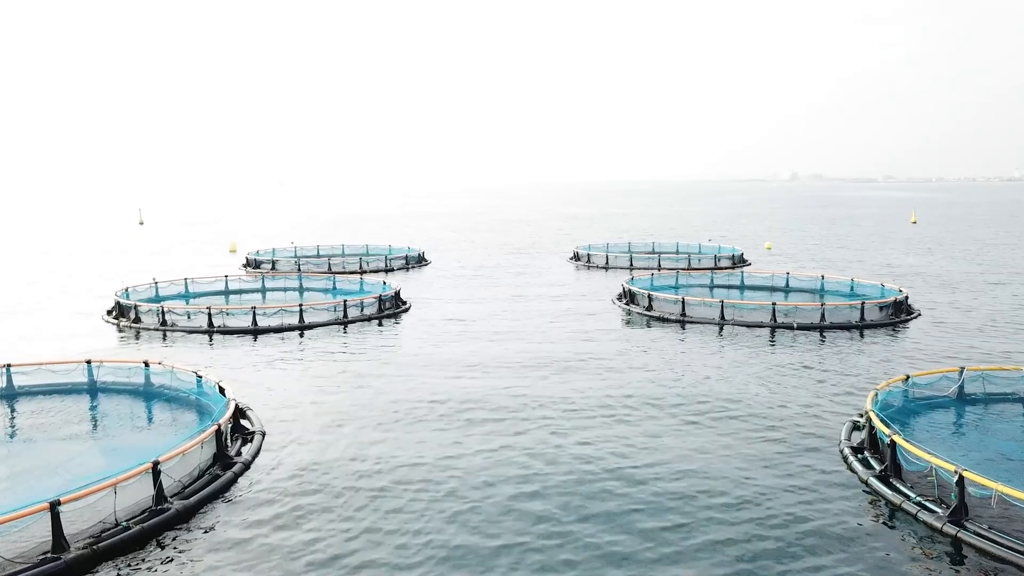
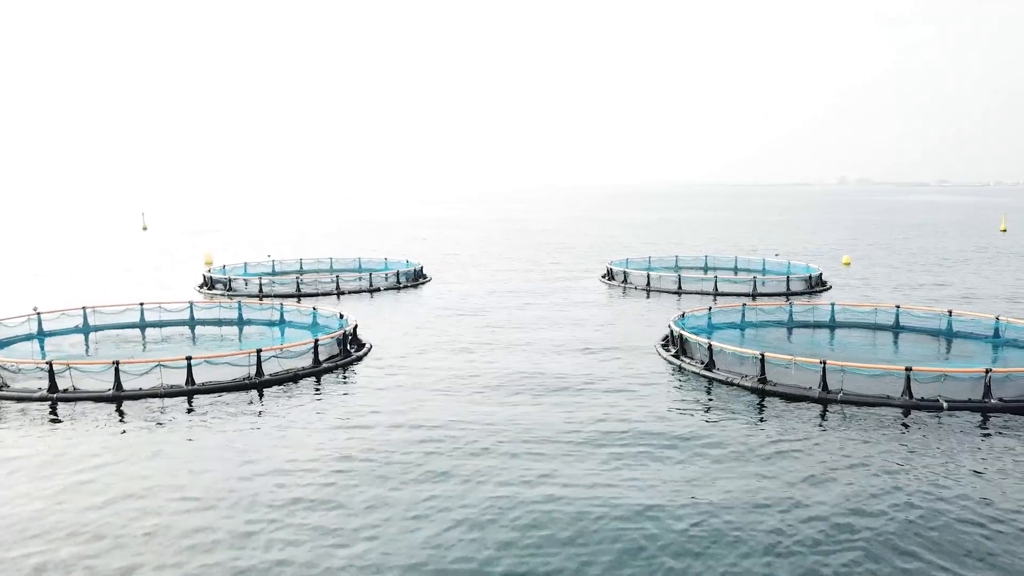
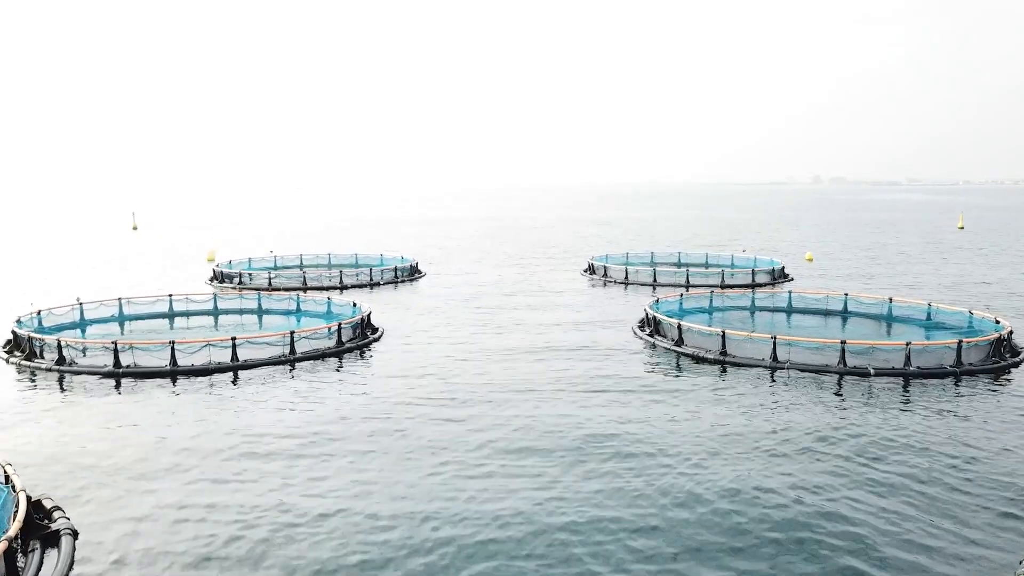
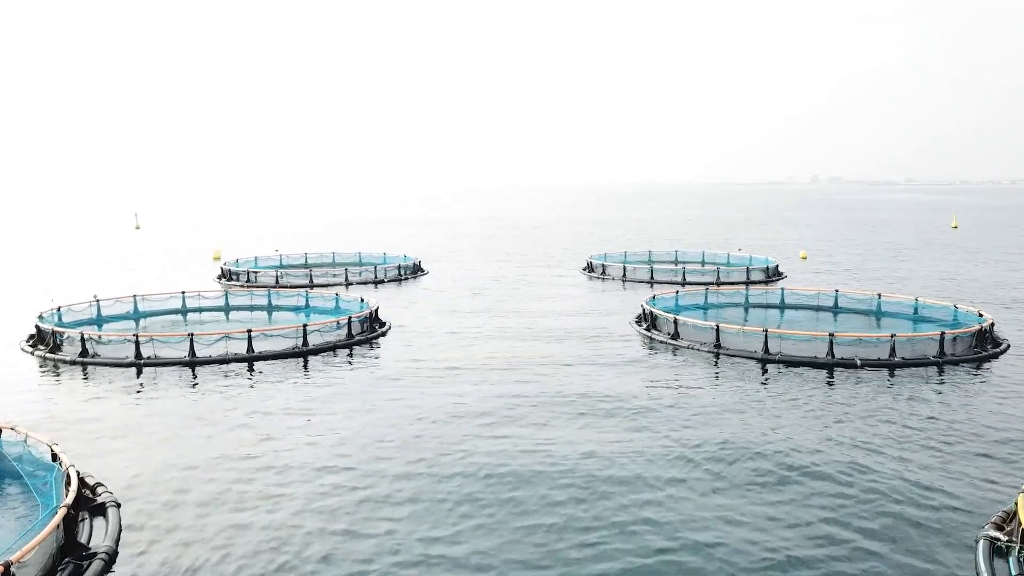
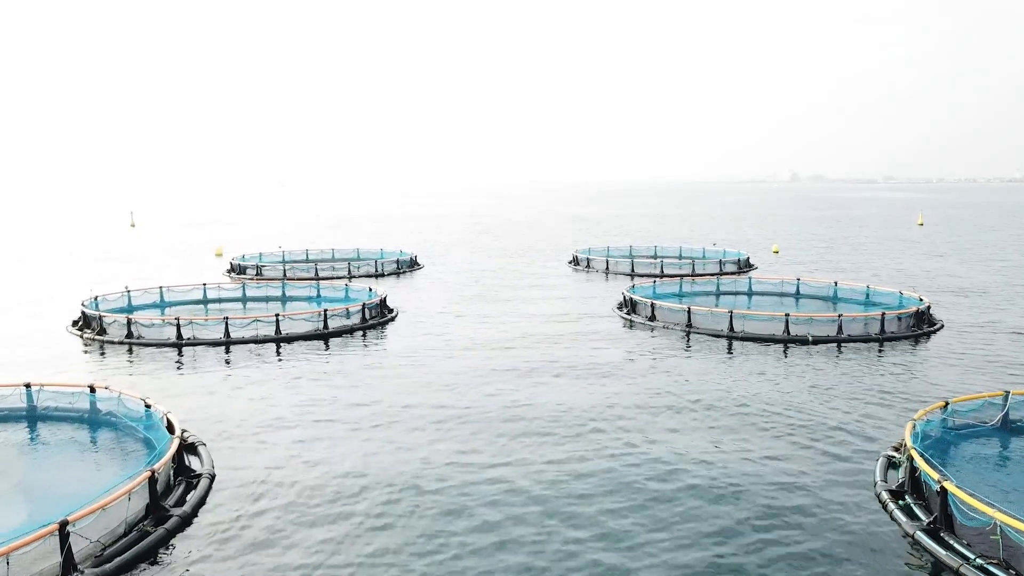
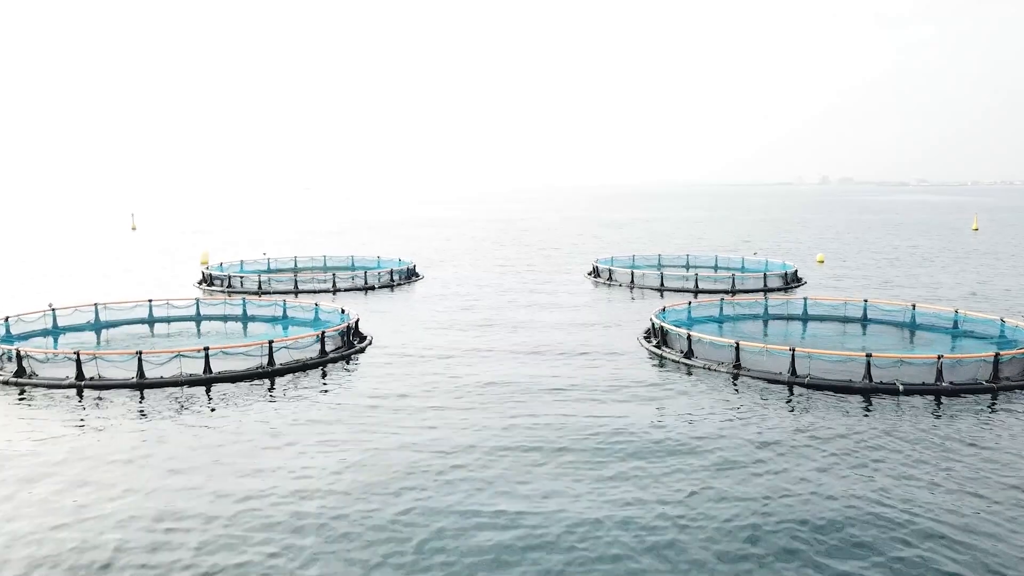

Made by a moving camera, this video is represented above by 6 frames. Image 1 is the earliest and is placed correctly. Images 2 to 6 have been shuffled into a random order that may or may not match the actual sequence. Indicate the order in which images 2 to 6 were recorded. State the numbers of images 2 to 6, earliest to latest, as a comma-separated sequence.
5, 4, 3, 6, 2
